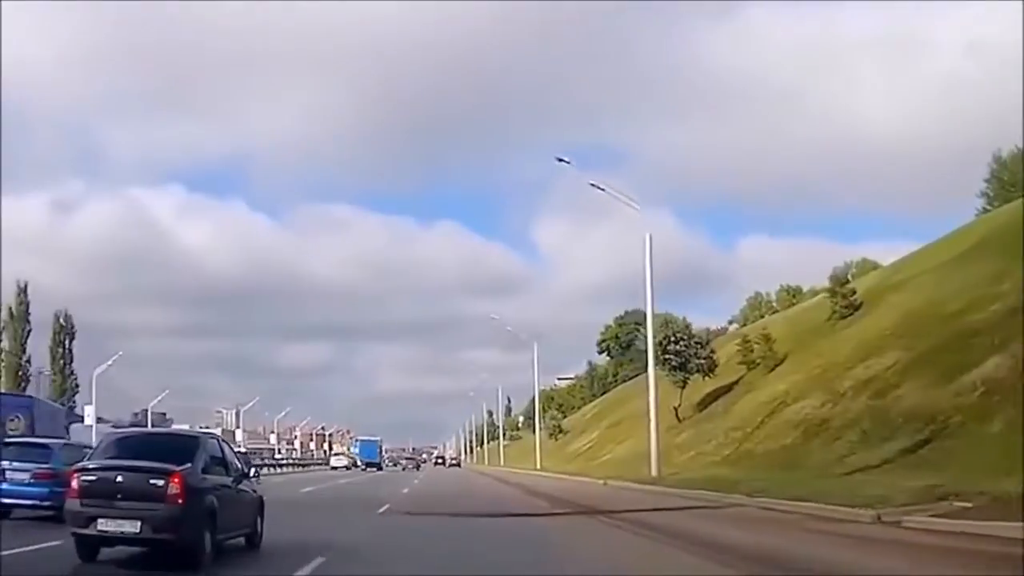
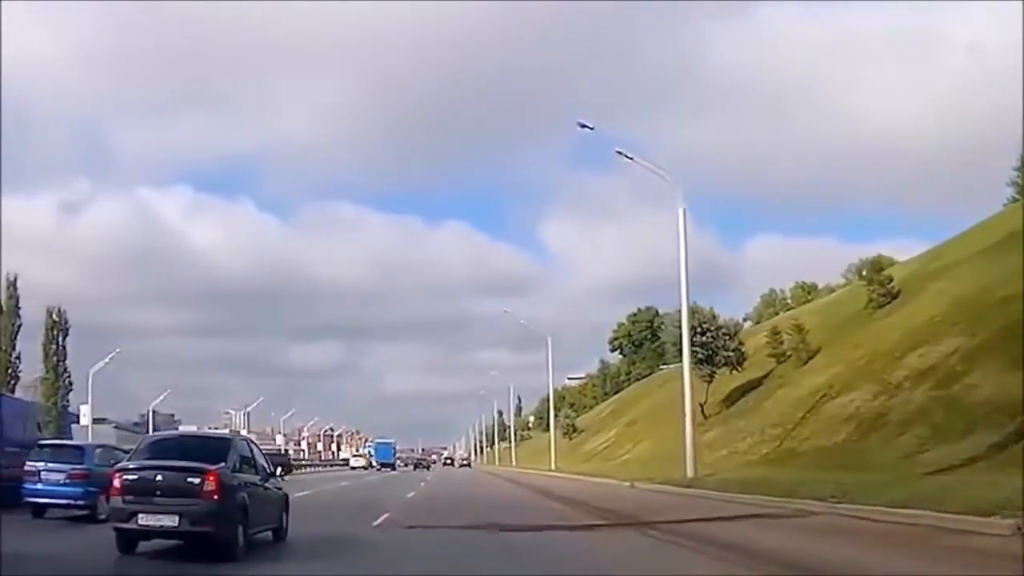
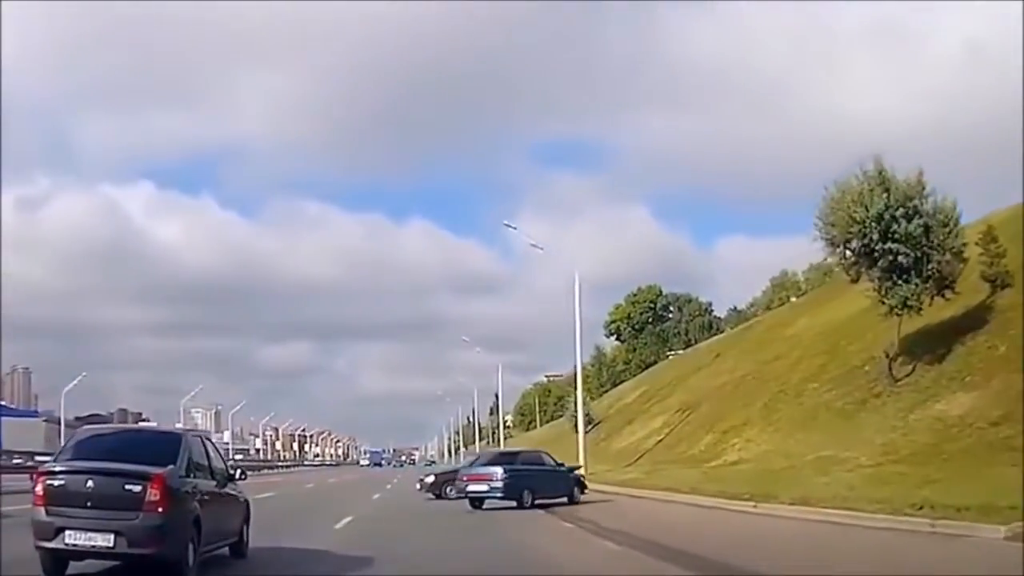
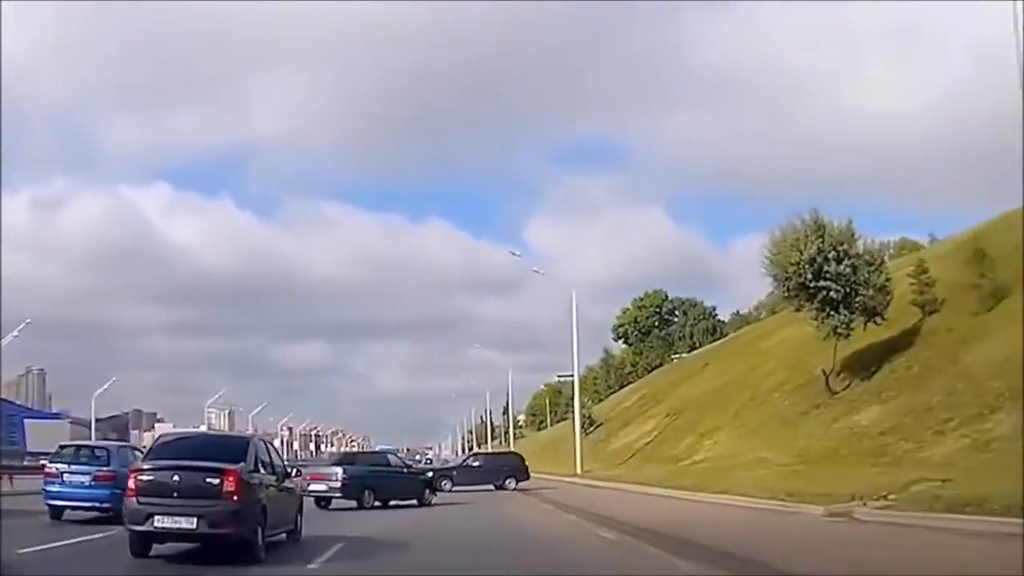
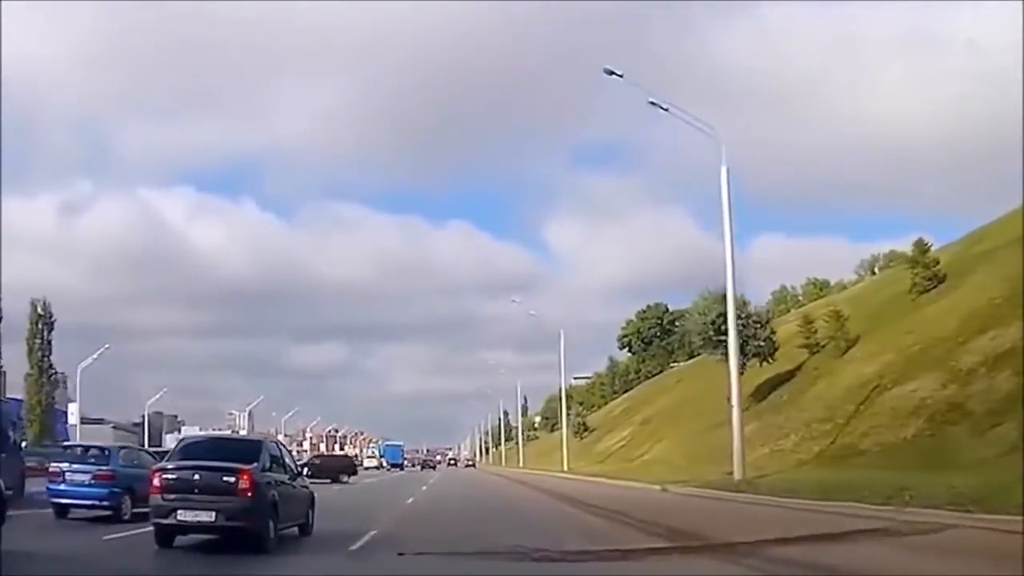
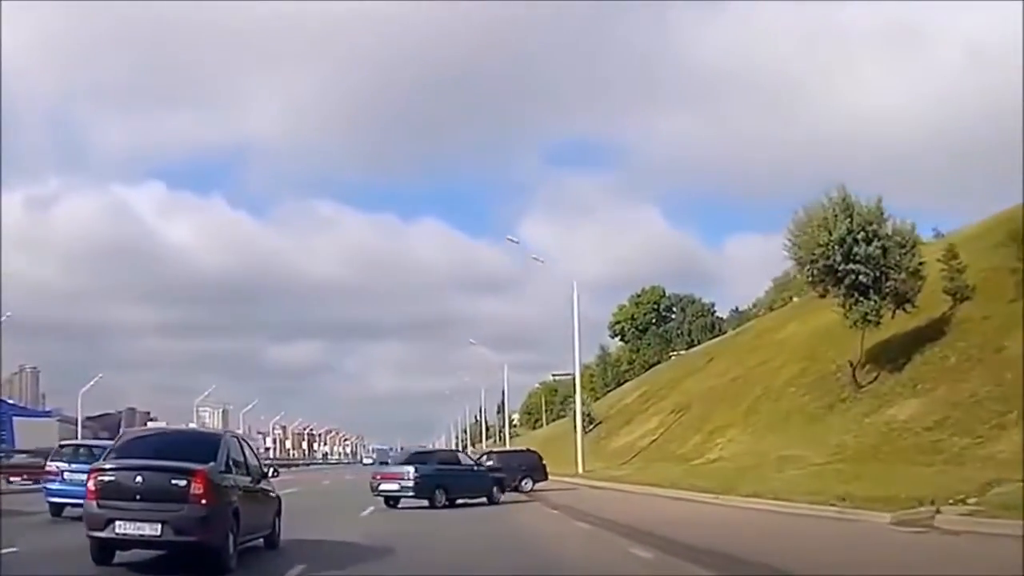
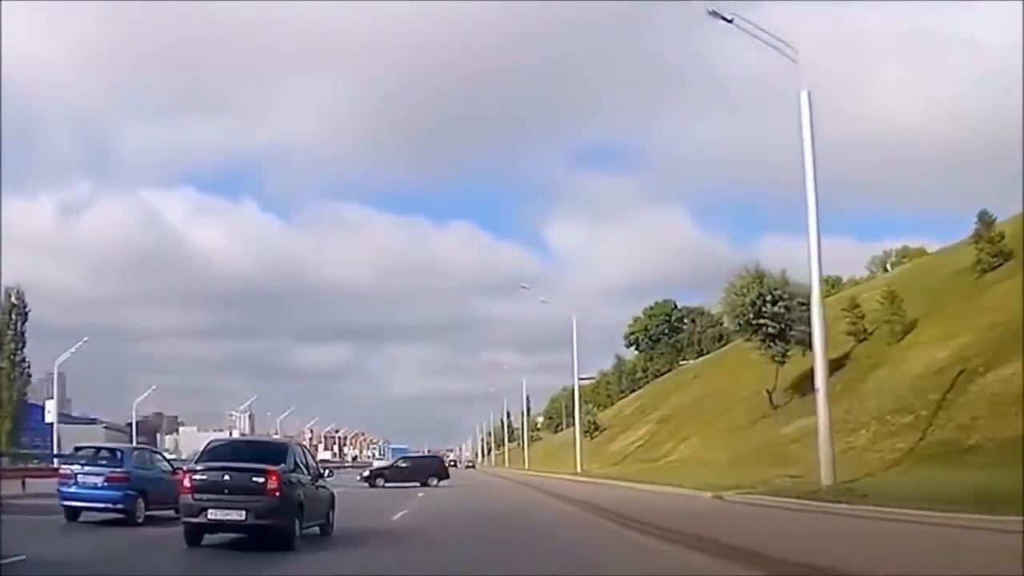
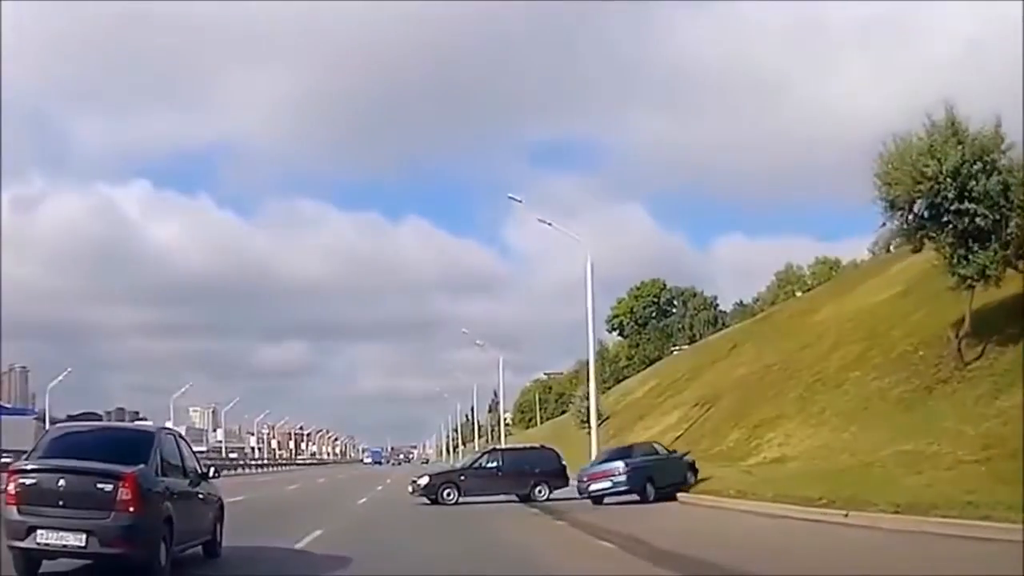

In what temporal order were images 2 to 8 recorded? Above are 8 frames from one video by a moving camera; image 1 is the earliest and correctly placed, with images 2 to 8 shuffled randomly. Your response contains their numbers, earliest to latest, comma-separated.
2, 5, 7, 4, 6, 3, 8
